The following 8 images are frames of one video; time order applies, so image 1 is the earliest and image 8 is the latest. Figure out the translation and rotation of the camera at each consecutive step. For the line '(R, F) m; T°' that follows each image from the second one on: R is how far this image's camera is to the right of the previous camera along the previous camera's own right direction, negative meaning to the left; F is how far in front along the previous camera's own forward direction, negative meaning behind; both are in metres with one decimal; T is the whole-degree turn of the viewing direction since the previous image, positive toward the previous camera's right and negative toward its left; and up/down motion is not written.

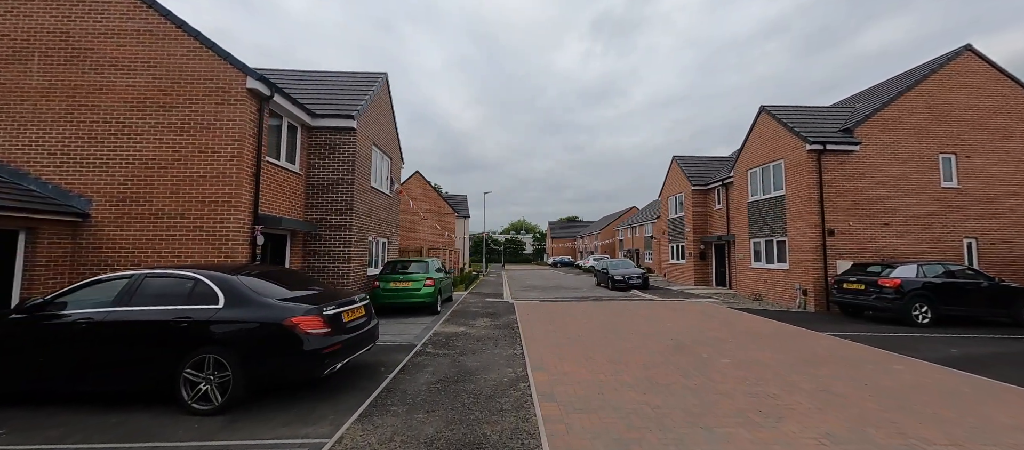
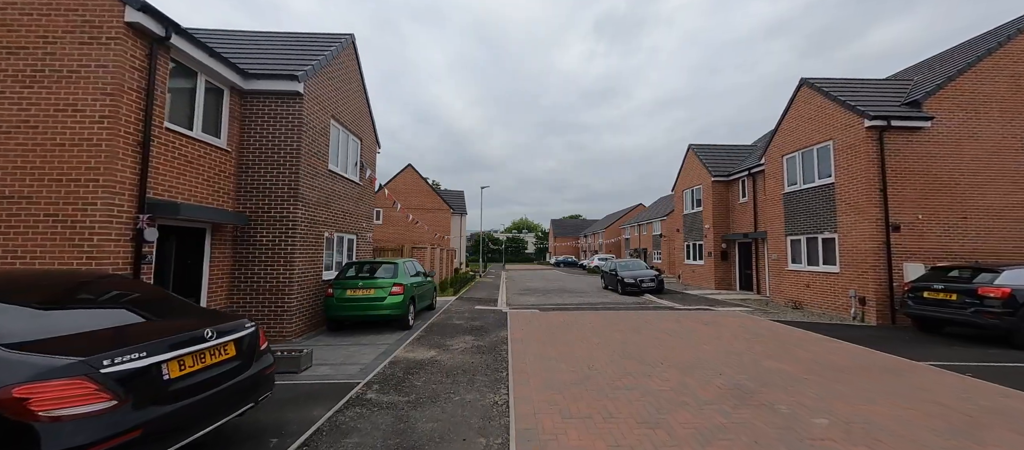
(+0.3, +1.9) m; 0°
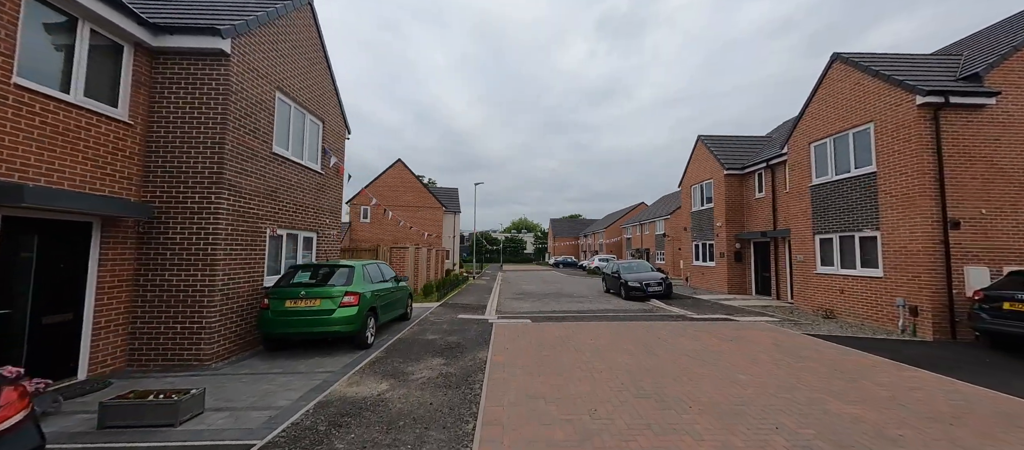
(+0.3, +1.4) m; 0°
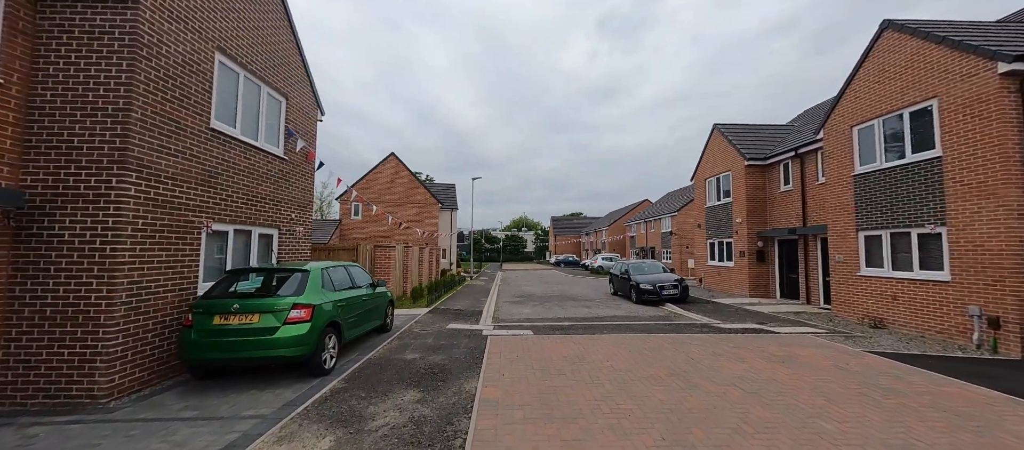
(0.0, +1.3) m; 0°
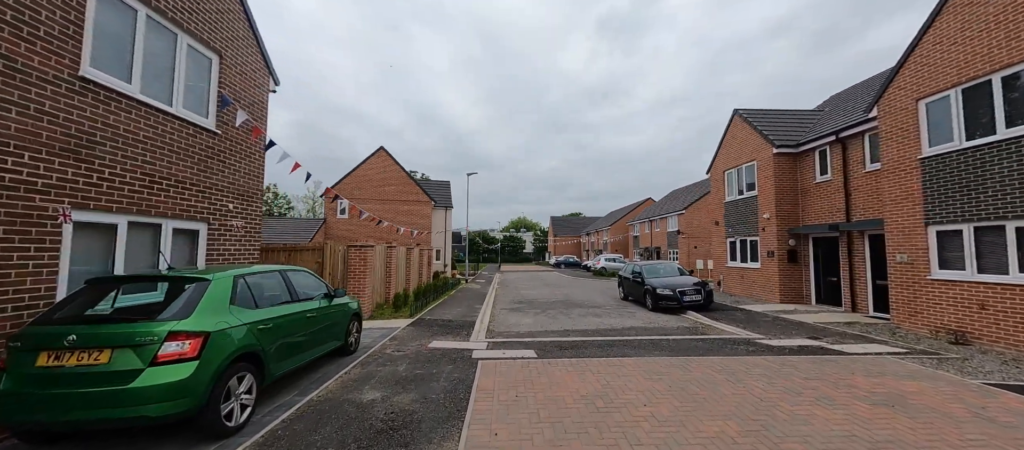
(0.0, +1.5) m; 0°
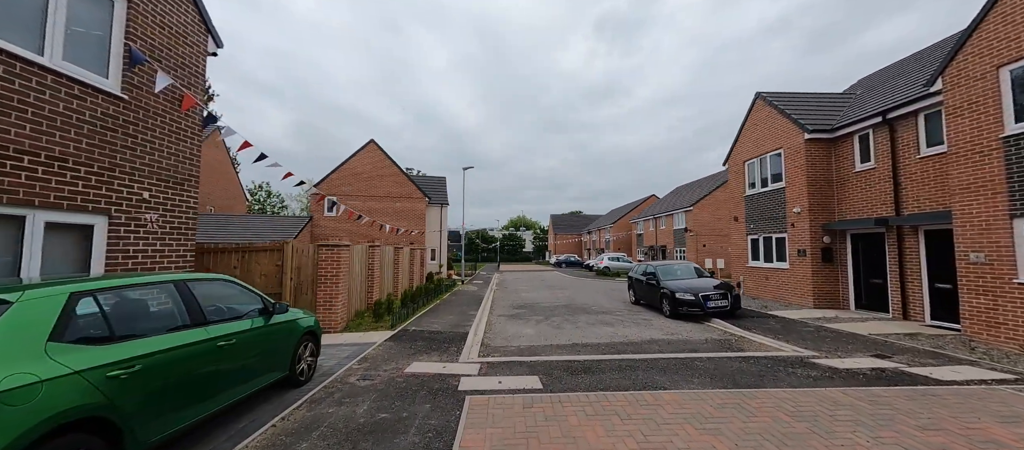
(0.0, +1.2) m; 0°
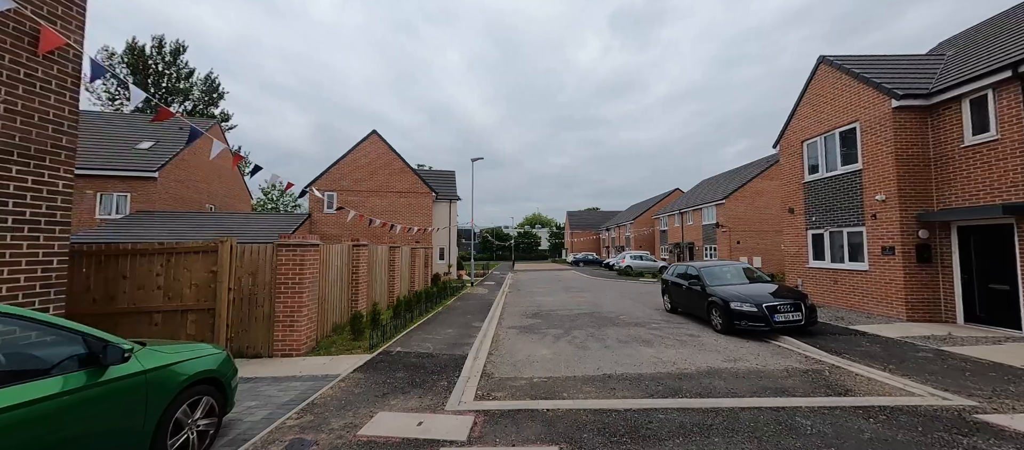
(+0.1, +1.6) m; -3°
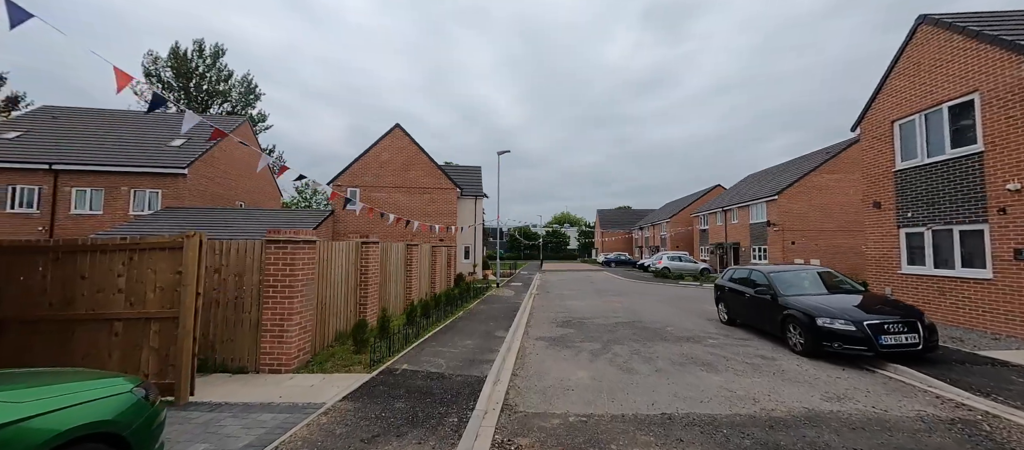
(0.0, +1.1) m; -5°
